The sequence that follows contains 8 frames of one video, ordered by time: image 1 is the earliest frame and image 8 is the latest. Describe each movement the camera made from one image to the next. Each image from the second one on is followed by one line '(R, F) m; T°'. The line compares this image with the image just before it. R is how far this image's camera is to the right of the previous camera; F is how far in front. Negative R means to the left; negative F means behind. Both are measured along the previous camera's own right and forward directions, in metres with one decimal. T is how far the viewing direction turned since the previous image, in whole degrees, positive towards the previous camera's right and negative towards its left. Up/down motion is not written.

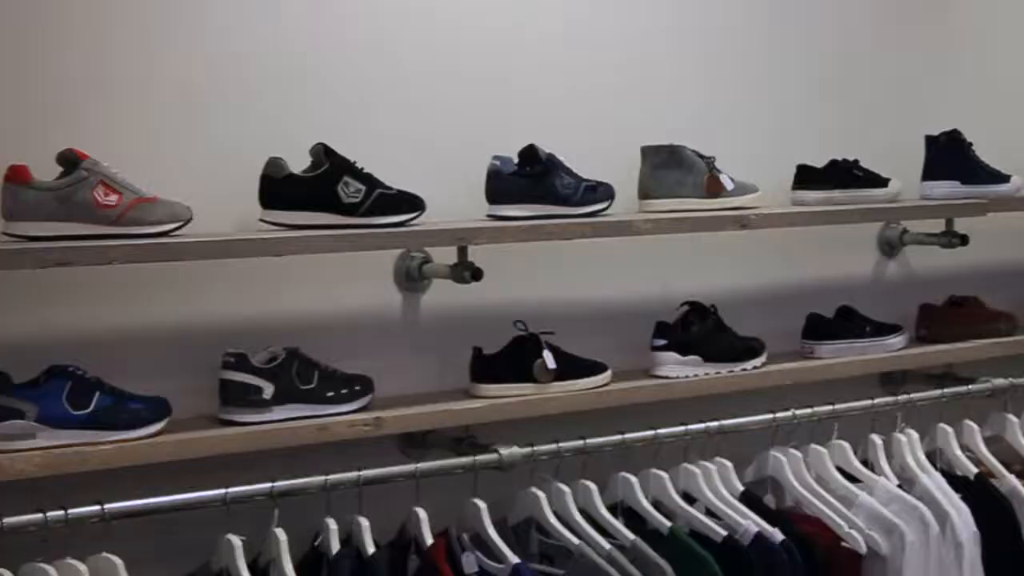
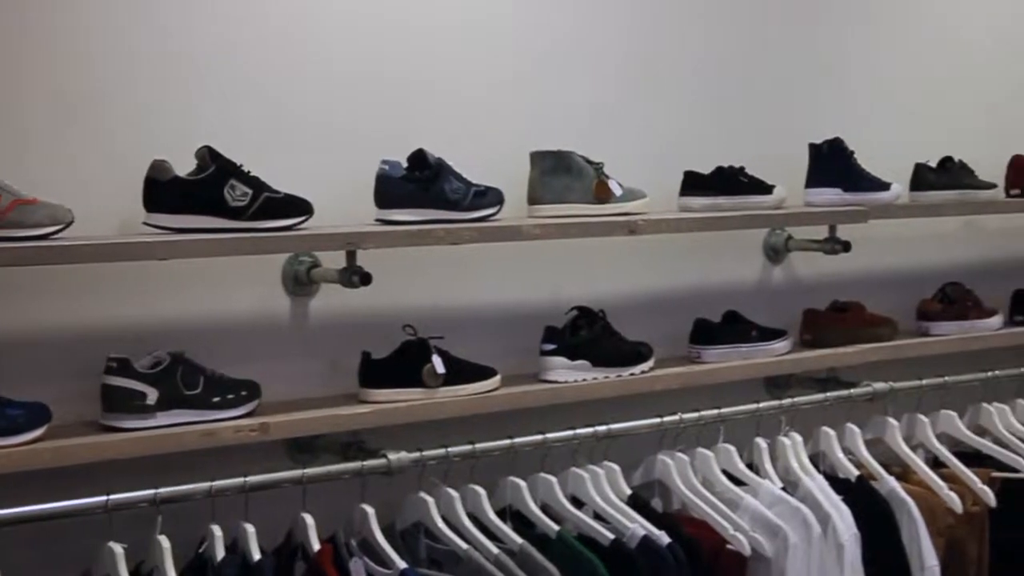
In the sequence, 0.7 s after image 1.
(0.0, 0.0) m; +4°
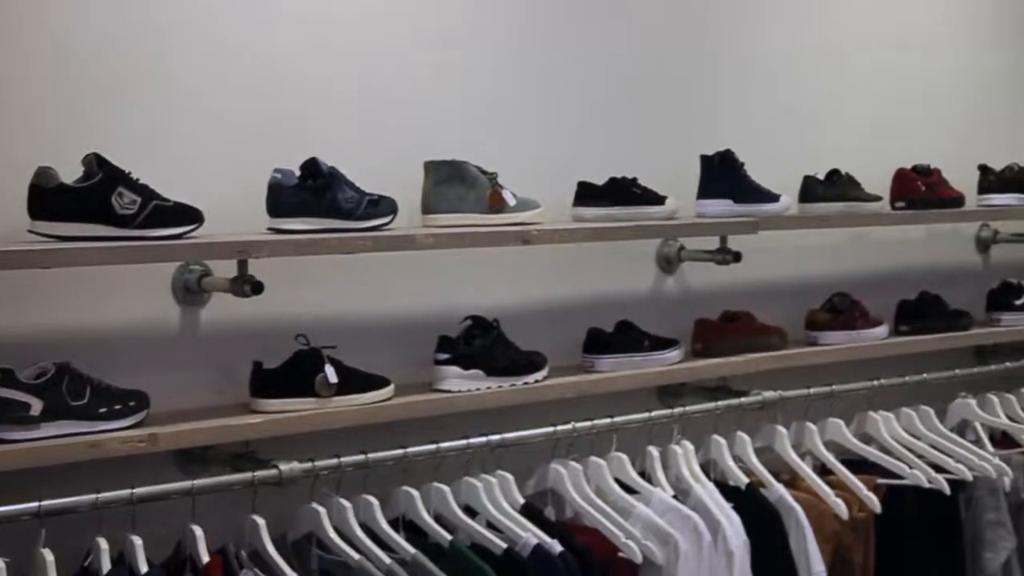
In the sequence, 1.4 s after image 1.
(0.0, 0.0) m; +4°
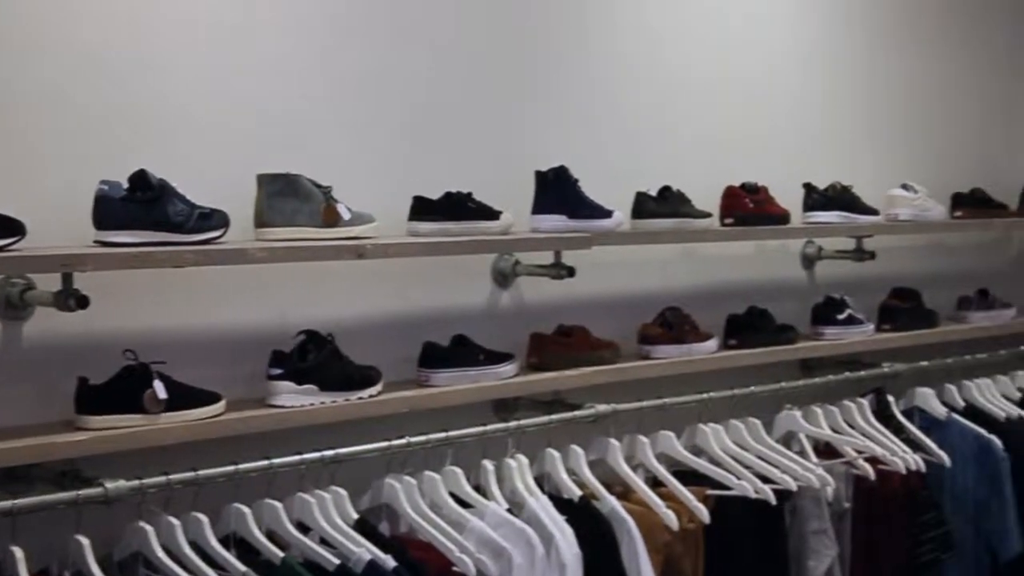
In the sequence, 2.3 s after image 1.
(+1.9, +0.4) m; -39°
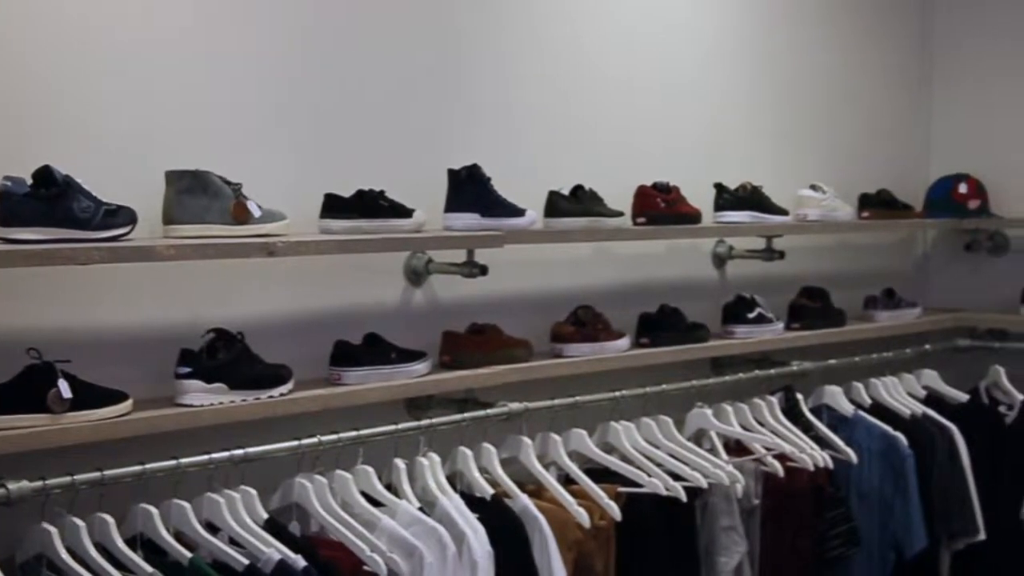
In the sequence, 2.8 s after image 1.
(0.0, 0.0) m; +3°
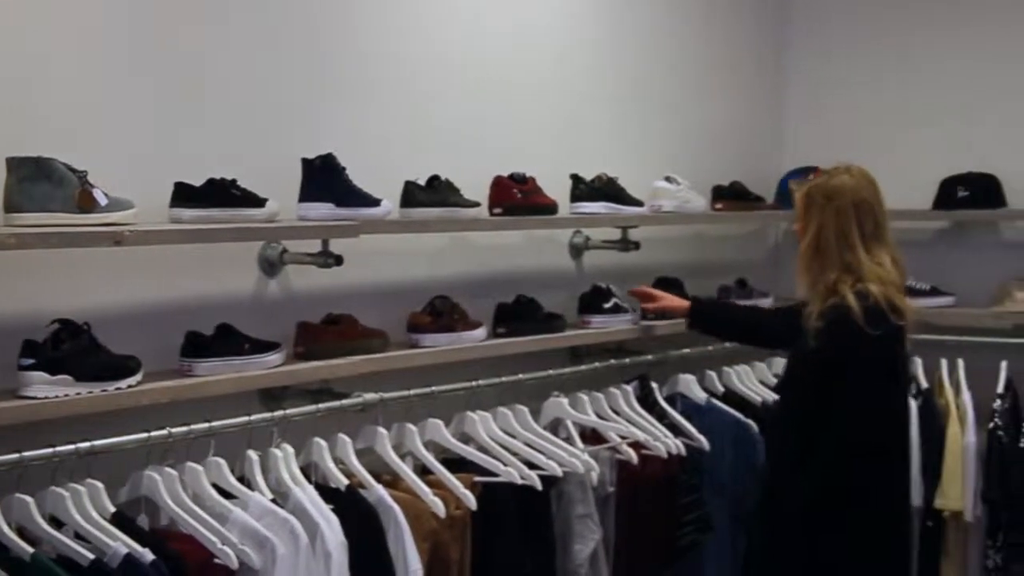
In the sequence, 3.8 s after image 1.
(0.0, 0.0) m; +5°
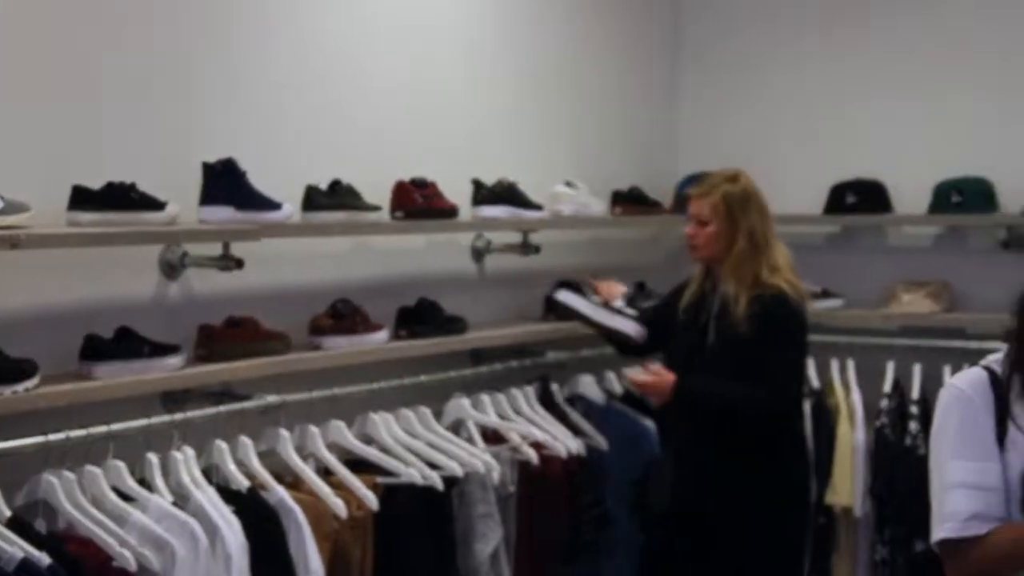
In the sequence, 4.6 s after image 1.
(0.0, 0.0) m; +3°
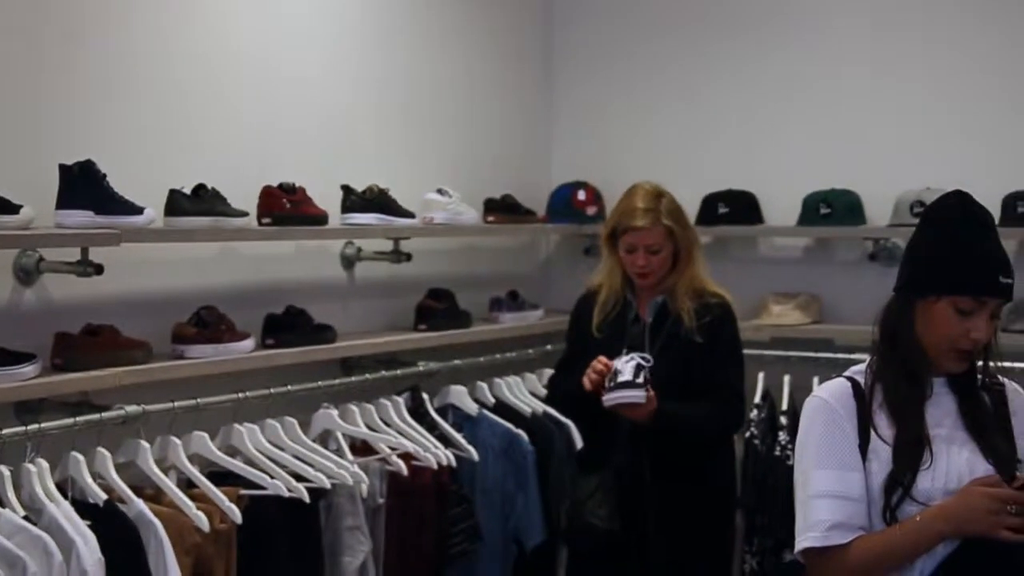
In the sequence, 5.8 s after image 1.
(0.0, 0.0) m; +4°
